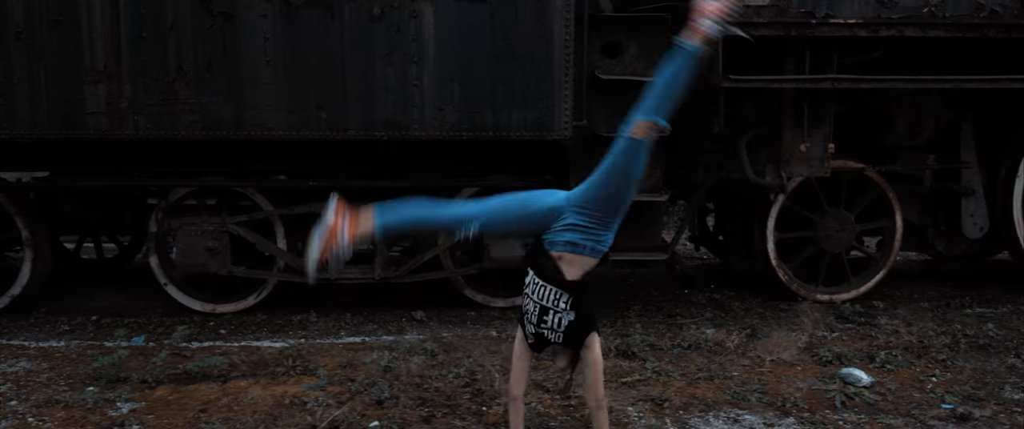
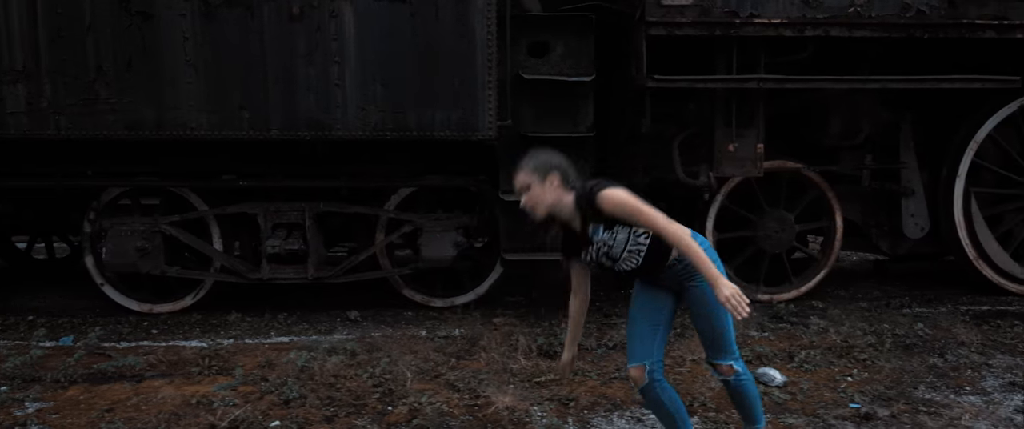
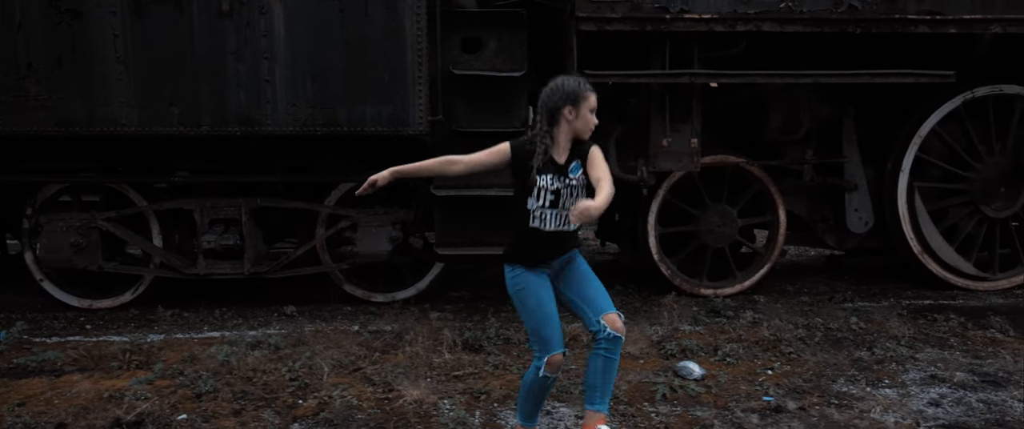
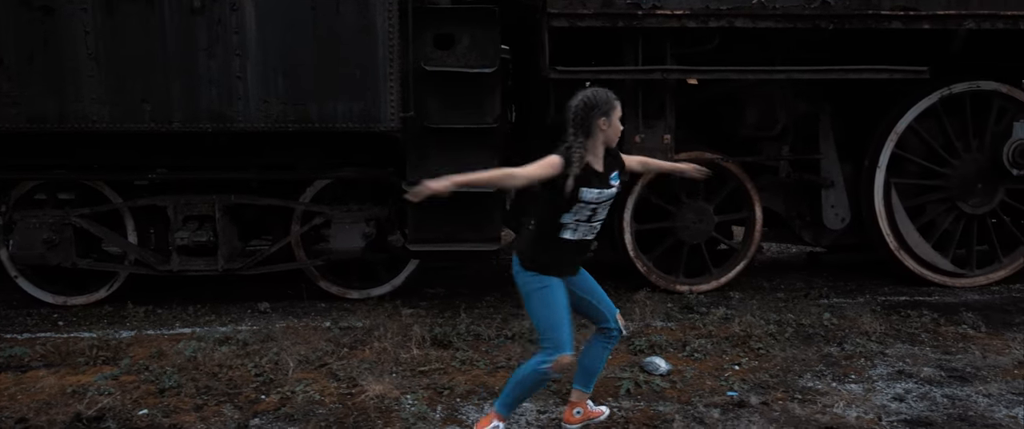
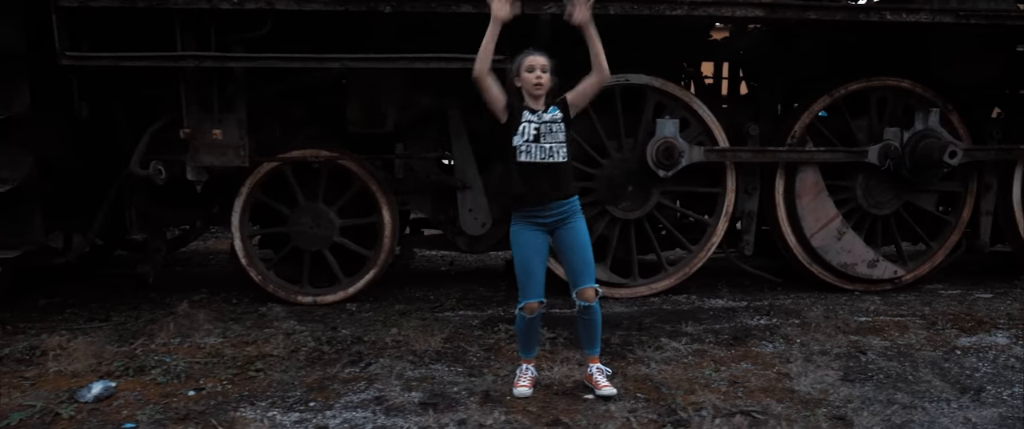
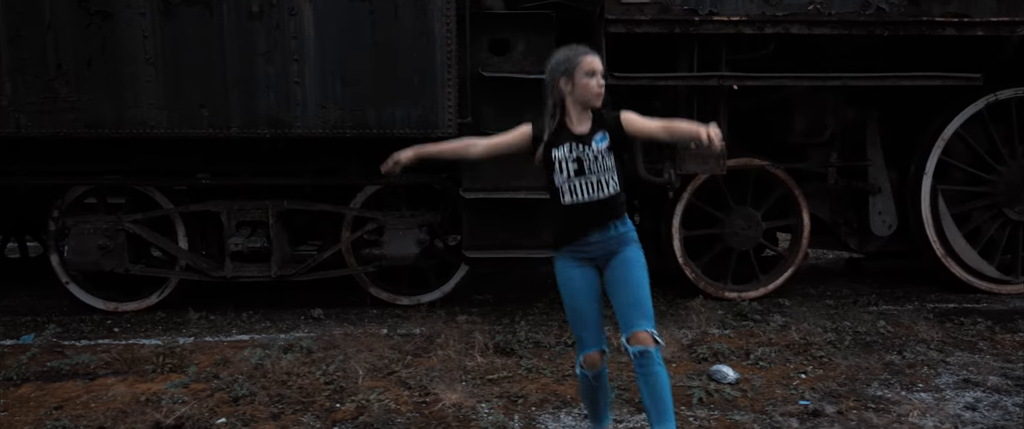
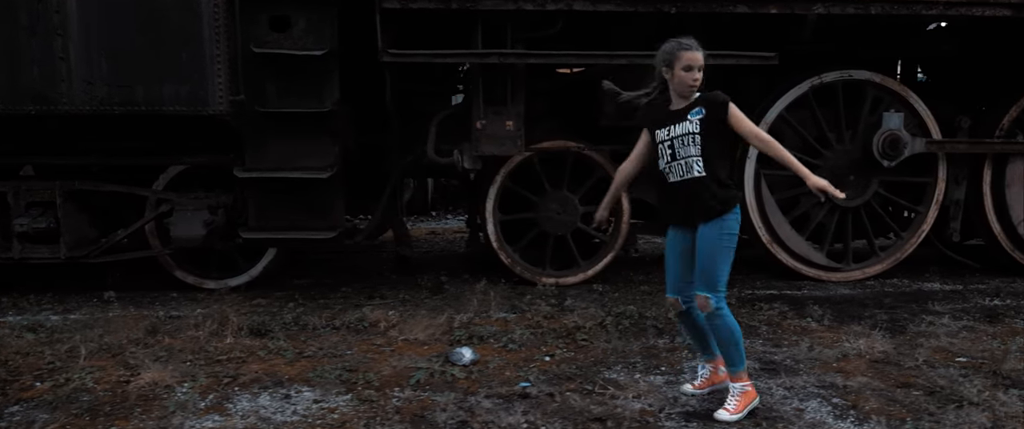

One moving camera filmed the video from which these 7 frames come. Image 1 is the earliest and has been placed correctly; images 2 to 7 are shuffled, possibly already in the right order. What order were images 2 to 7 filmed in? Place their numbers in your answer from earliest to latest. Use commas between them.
2, 6, 3, 4, 7, 5
